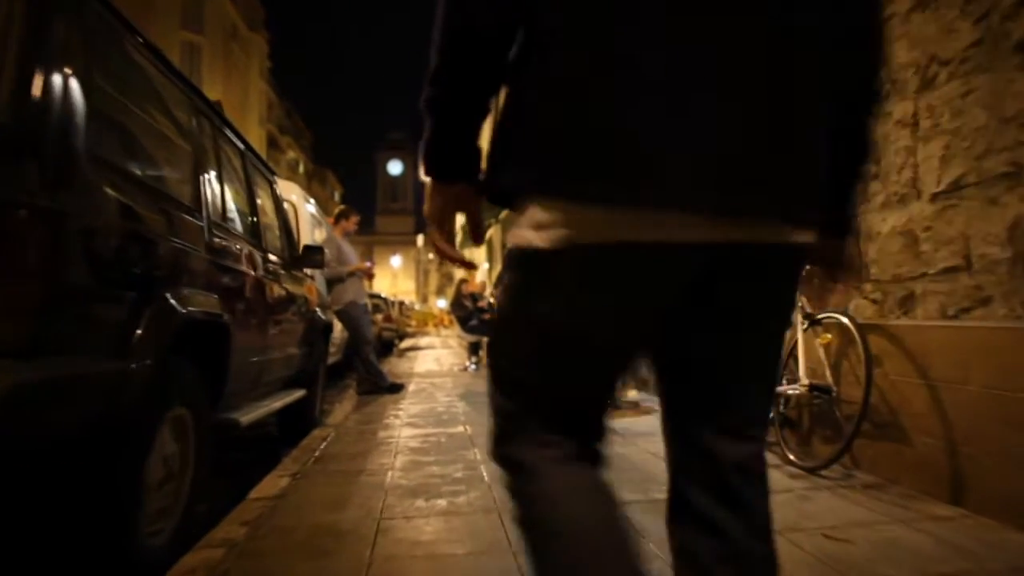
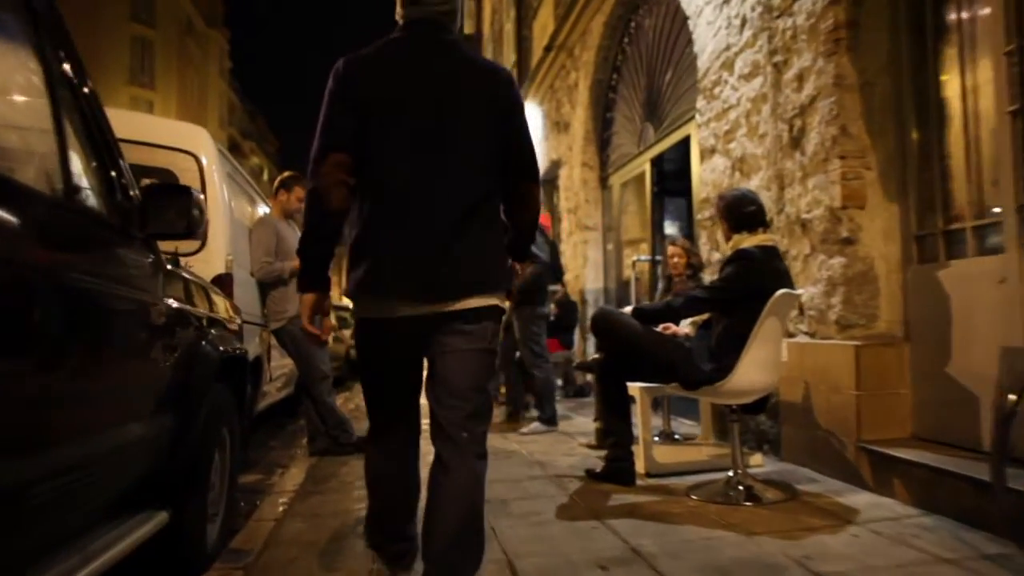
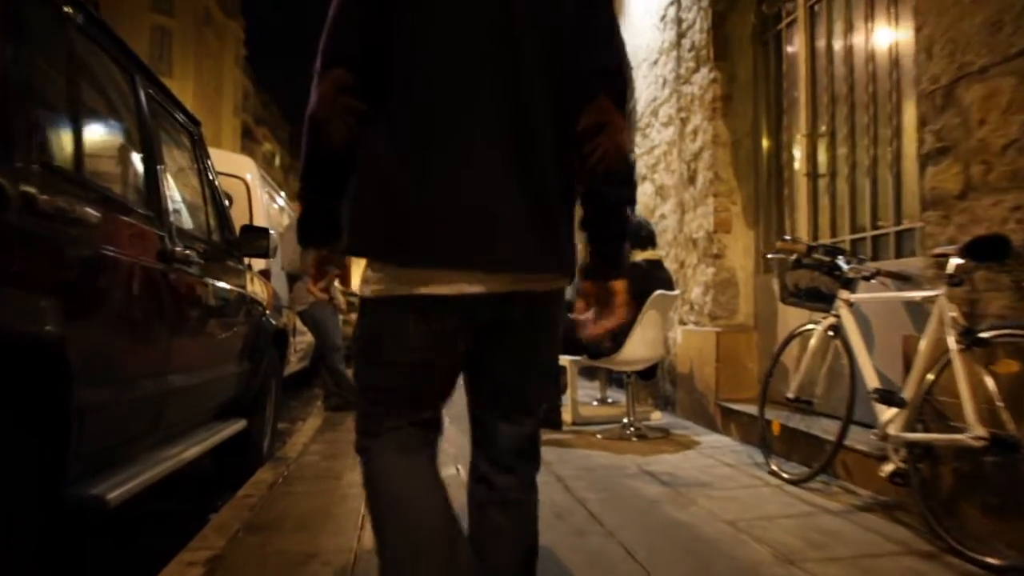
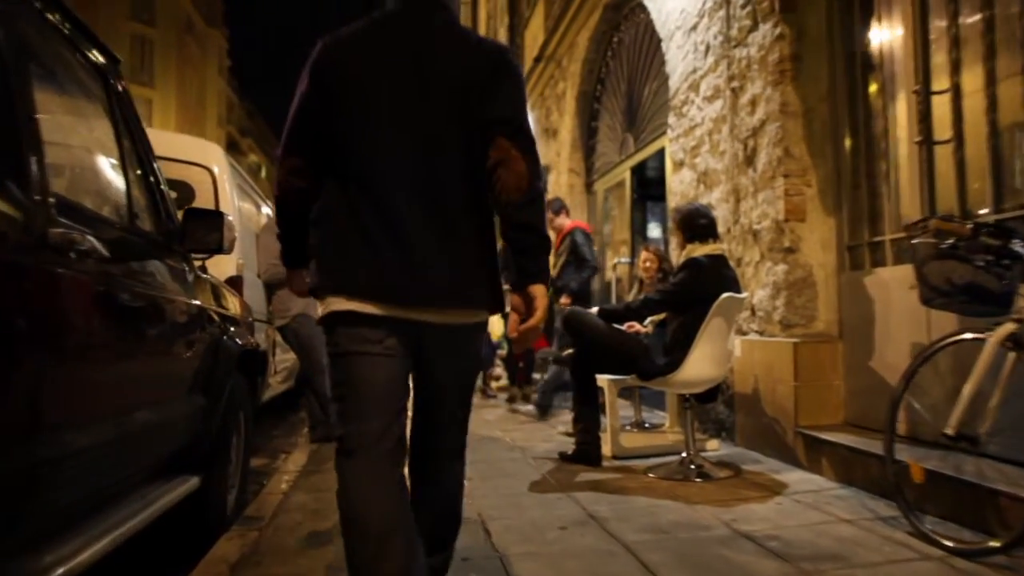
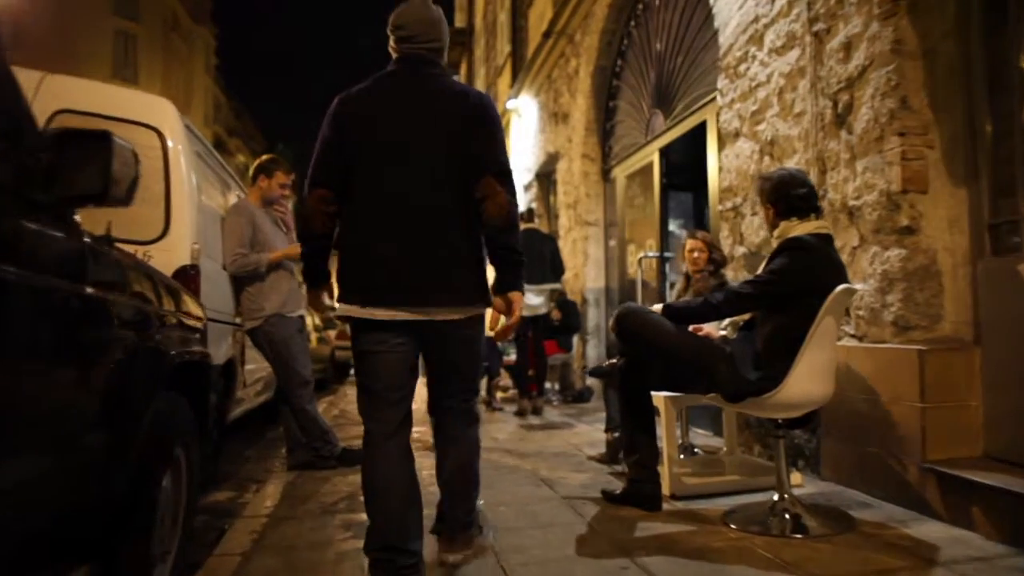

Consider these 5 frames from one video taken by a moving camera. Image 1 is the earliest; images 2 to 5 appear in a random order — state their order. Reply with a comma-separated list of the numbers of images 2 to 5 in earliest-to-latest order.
3, 4, 2, 5
